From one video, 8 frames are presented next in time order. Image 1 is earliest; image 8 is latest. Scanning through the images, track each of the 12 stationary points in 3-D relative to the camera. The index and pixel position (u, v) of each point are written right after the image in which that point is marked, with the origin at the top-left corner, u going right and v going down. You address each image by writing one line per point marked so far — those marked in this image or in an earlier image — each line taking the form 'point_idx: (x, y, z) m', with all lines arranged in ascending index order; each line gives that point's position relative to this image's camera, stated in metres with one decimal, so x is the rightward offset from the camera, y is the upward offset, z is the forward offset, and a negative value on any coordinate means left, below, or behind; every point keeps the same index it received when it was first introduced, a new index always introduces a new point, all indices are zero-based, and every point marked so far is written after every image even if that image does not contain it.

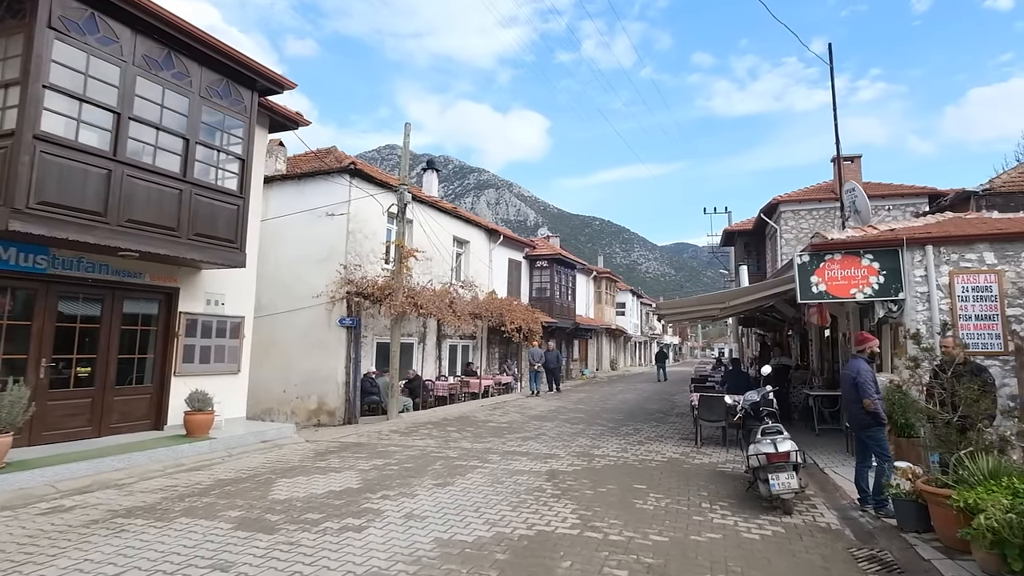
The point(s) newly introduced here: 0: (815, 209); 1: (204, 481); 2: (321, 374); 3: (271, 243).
0: (+12.0, +3.2, +19.7) m
1: (-4.2, -2.6, +6.9) m
2: (-5.5, -2.5, +14.4) m
3: (-7.5, +1.4, +15.5) m
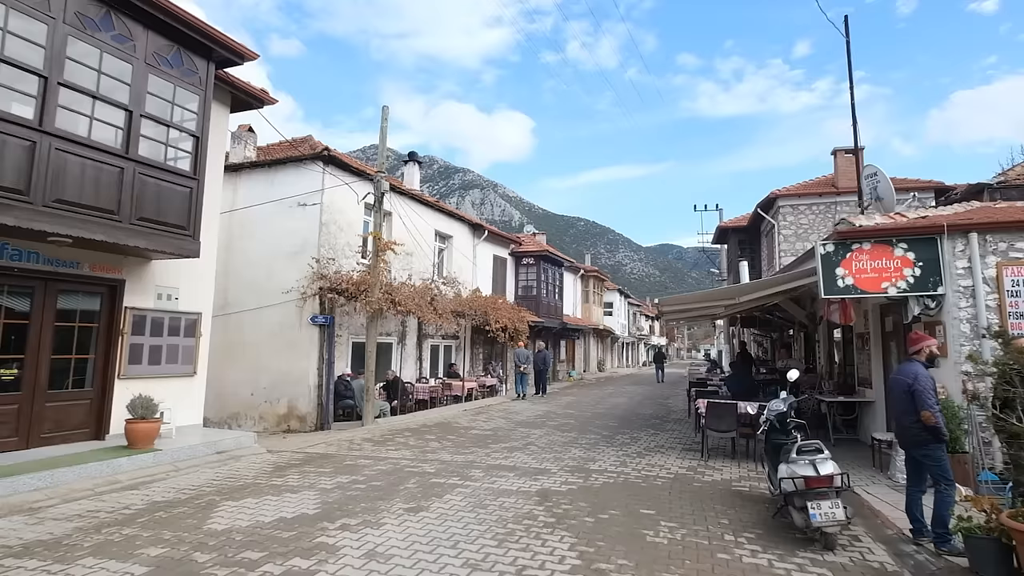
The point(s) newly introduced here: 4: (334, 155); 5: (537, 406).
0: (+11.5, +3.2, +19.1) m
1: (-4.4, -2.5, +5.8) m
2: (-5.9, -2.3, +13.3) m
3: (-7.9, +1.5, +14.3) m
4: (-4.9, +3.7, +13.7) m
5: (+0.8, -3.8, +15.8) m
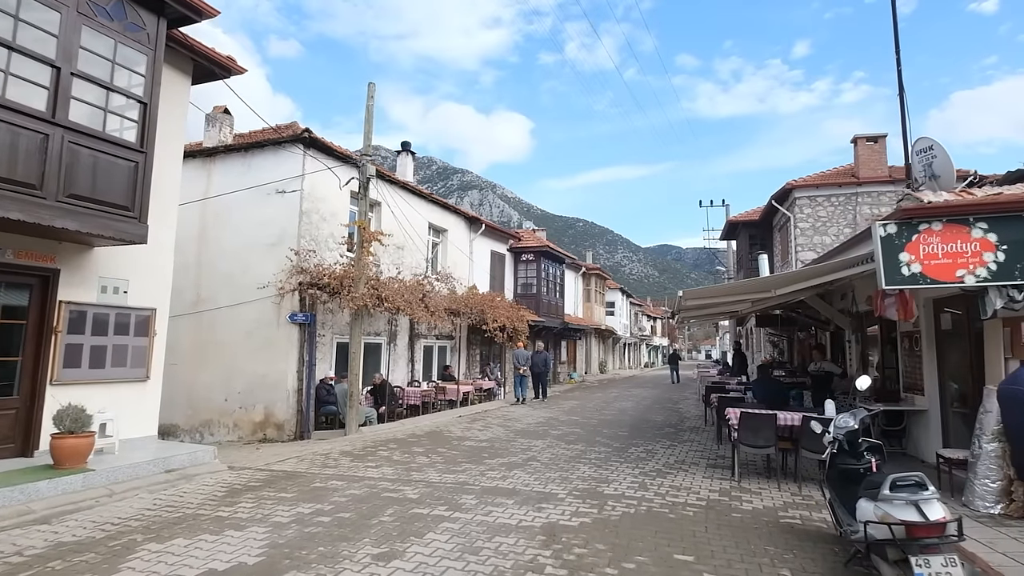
0: (+11.4, +3.3, +17.9) m
1: (-4.4, -2.4, +4.6) m
2: (-5.9, -2.2, +12.1) m
3: (-7.9, +1.7, +13.1) m
4: (-4.9, +3.8, +12.5) m
5: (+0.8, -3.6, +14.6) m
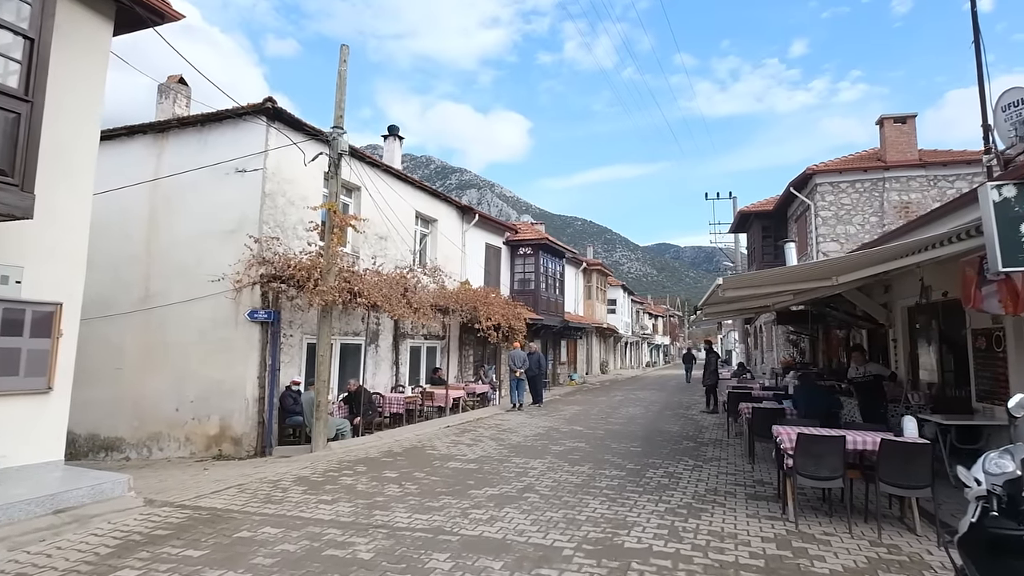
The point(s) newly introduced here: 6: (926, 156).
0: (+11.3, +3.5, +16.4) m
1: (-4.5, -2.3, +3.0) m
2: (-6.1, -2.1, +10.5) m
3: (-8.0, +1.8, +11.5) m
4: (-5.0, +3.9, +10.9) m
5: (+0.7, -3.5, +13.0) m
6: (+13.4, +4.2, +16.2) m
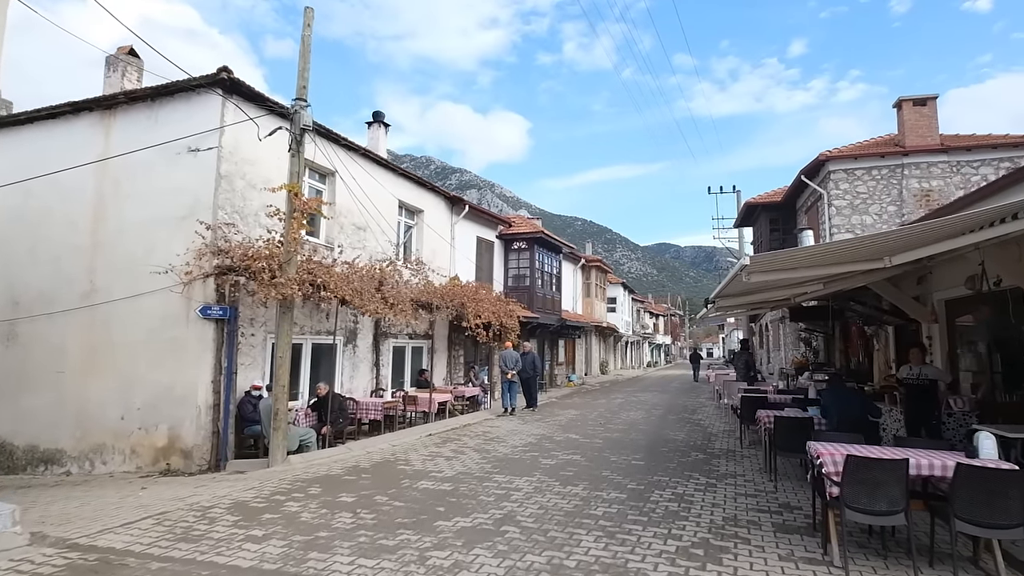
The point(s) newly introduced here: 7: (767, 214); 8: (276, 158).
0: (+11.0, +3.7, +15.2) m
1: (-4.8, -2.1, +1.9) m
2: (-6.3, -1.9, +9.3) m
3: (-8.3, +1.9, +10.3) m
4: (-5.3, +4.1, +9.7) m
5: (+0.4, -3.3, +11.8) m
6: (+13.1, +4.4, +15.0) m
7: (+10.1, +2.9, +19.7) m
8: (-5.0, +2.8, +10.7) m
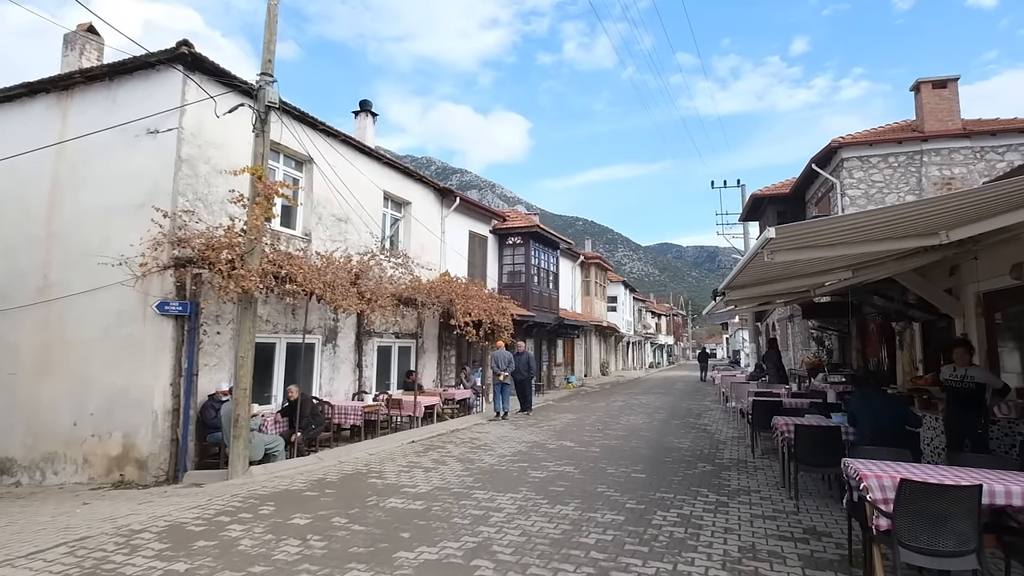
0: (+10.8, +3.8, +14.3) m
1: (-5.0, -2.0, +1.0) m
2: (-6.5, -1.8, +8.5) m
3: (-8.5, +2.0, +9.5) m
4: (-5.5, +4.2, +8.9) m
5: (+0.2, -3.2, +11.0) m
6: (+12.9, +4.6, +14.1) m
7: (+9.9, +3.1, +18.8) m
8: (-5.2, +2.9, +9.8) m
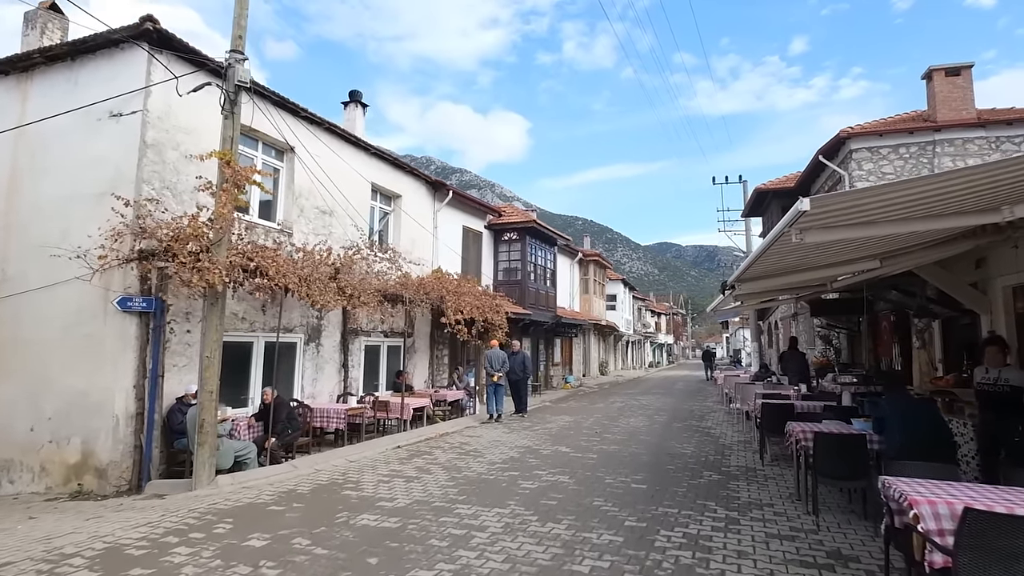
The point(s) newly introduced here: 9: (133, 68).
0: (+10.6, +3.9, +13.7) m
1: (-5.2, -1.9, +0.4) m
2: (-6.7, -1.8, +7.9) m
3: (-8.7, +2.1, +8.9) m
4: (-5.7, +4.3, +8.3) m
5: (0.0, -3.1, +10.4) m
6: (+12.7, +4.7, +13.5) m
7: (+9.7, +3.2, +18.2) m
8: (-5.4, +3.0, +9.2) m
9: (-6.3, +3.7, +8.3) m
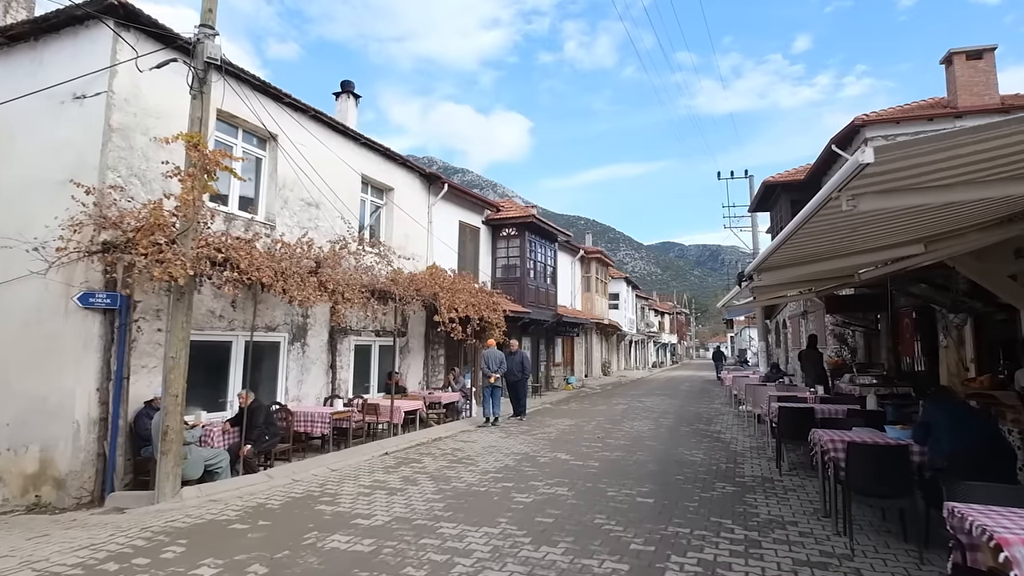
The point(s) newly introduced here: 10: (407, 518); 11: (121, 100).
0: (+10.6, +4.0, +13.0) m
1: (-5.3, -1.8, -0.2) m
2: (-6.8, -1.7, +7.3) m
3: (-8.8, +2.2, +8.3) m
4: (-5.8, +4.3, +7.7) m
5: (0.0, -3.0, +9.7) m
6: (+12.7, +4.8, +12.8) m
7: (+9.7, +3.3, +17.5) m
8: (-5.5, +3.1, +8.6) m
9: (-6.4, +3.8, +7.7) m
10: (-1.1, -2.5, +5.4) m
11: (-6.0, +2.9, +7.7) m
